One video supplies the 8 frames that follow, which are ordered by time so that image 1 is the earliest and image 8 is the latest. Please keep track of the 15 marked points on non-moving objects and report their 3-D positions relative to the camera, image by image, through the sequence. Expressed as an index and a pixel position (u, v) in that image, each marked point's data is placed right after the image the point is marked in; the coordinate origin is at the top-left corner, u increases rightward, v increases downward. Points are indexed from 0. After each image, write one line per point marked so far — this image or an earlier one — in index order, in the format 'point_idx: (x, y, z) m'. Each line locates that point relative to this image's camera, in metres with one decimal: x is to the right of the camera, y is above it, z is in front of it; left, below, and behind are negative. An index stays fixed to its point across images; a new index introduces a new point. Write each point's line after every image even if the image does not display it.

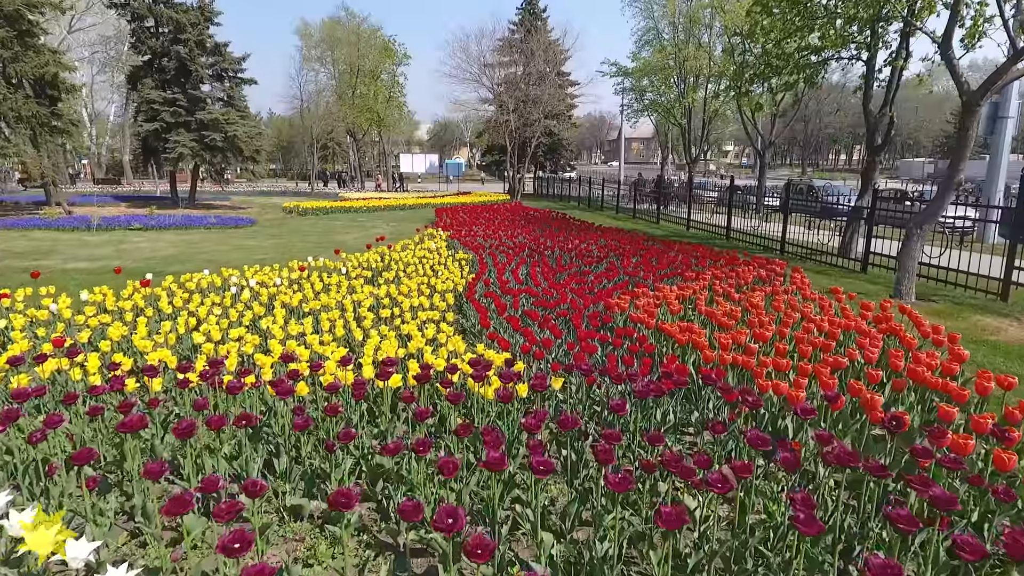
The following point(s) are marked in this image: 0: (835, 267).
0: (+5.5, +0.3, +10.5) m
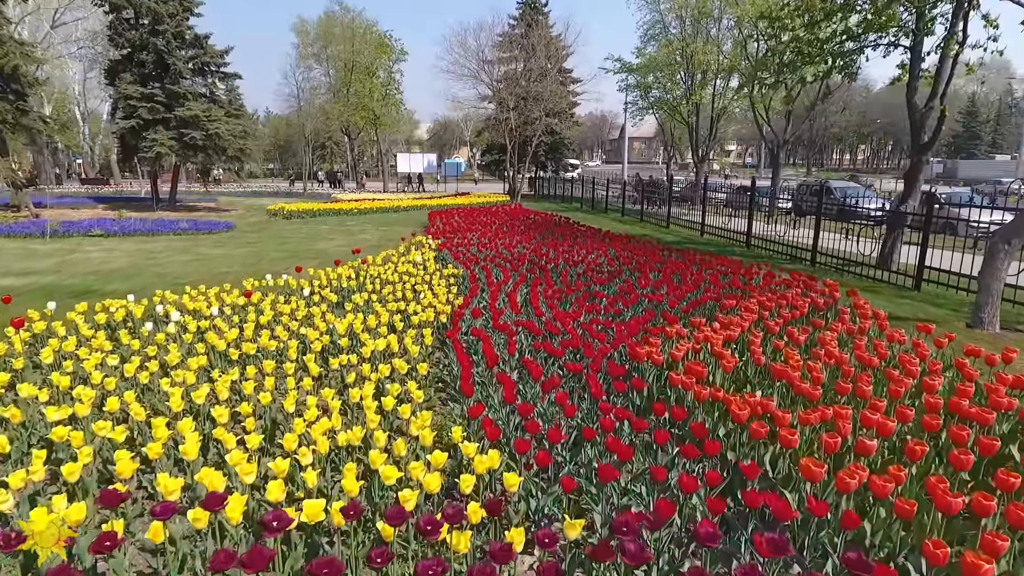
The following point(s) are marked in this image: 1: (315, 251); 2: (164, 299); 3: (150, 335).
0: (+5.4, 0.0, +9.1) m
1: (-3.8, +0.7, +12.0) m
2: (-3.3, -0.1, +5.9) m
3: (-2.8, -0.4, +4.8) m
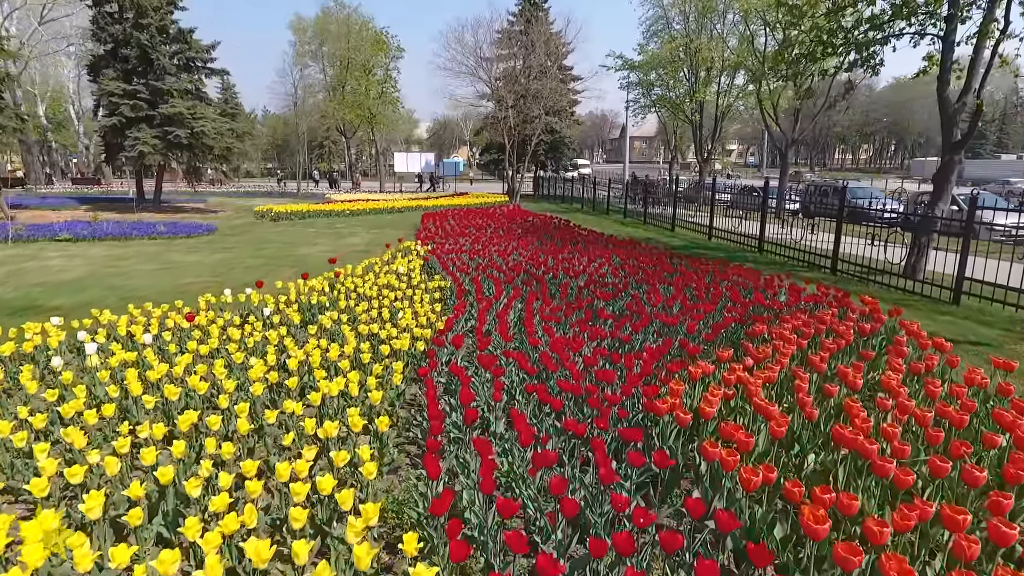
0: (+5.3, -0.1, +8.3) m
1: (-3.9, +0.6, +11.2) m
2: (-3.4, -0.3, +5.1) m
3: (-2.9, -0.5, +4.0) m
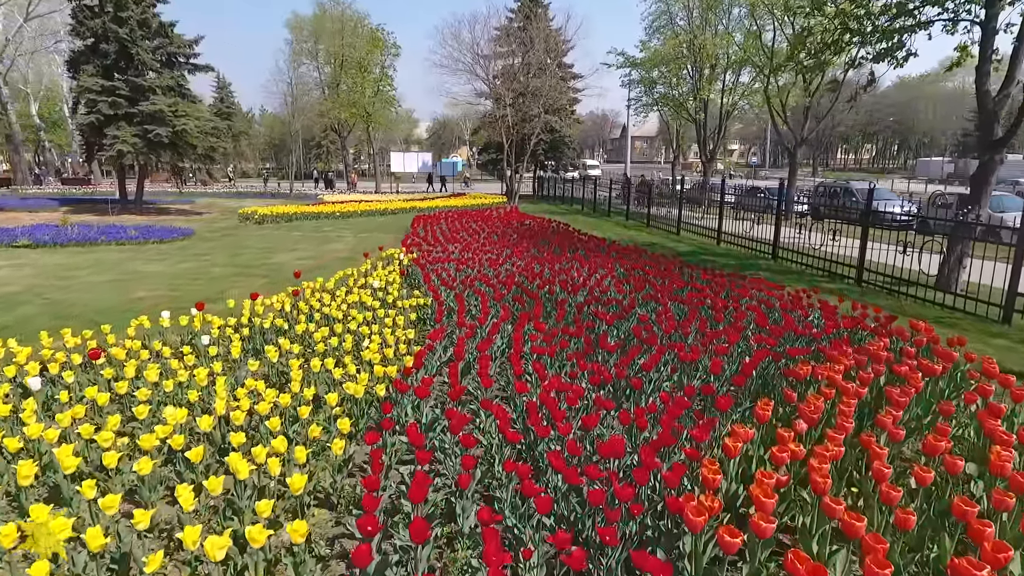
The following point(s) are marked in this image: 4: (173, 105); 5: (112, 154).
0: (+5.2, -0.3, +7.4) m
1: (-4.0, +0.4, +10.2) m
2: (-3.5, -0.5, +4.2) m
3: (-3.0, -0.7, +3.1) m
4: (-10.8, +5.8, +19.6) m
5: (-12.2, +4.1, +18.9) m
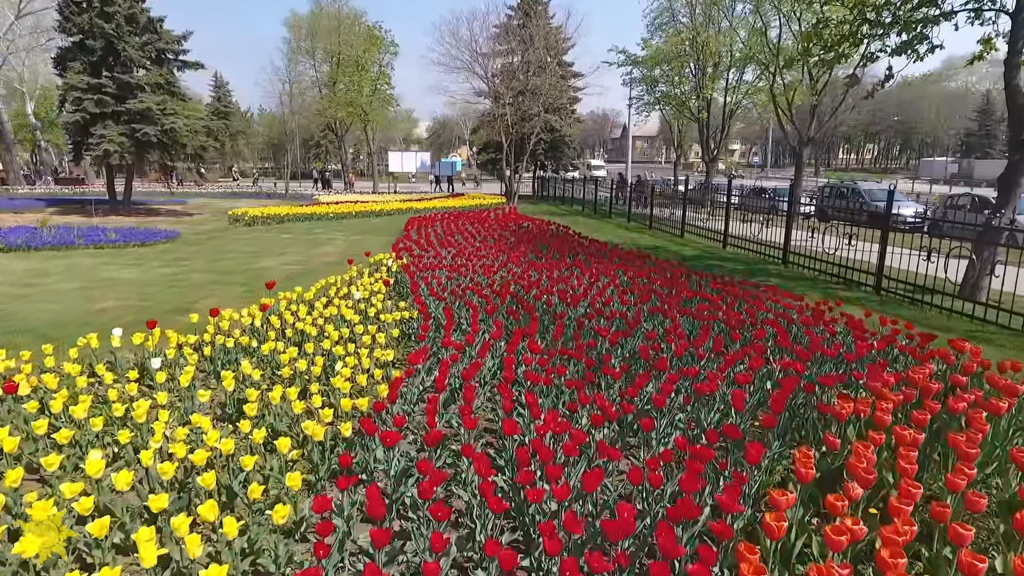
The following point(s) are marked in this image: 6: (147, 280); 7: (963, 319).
0: (+5.2, -0.4, +6.8) m
1: (-4.1, +0.3, +9.7) m
2: (-3.6, -0.6, +3.6) m
3: (-3.1, -0.8, +2.5) m
4: (-10.8, +5.7, +19.1) m
5: (-12.2, +4.0, +18.3) m
6: (-5.1, +0.1, +8.7) m
7: (+5.3, -0.4, +7.3) m
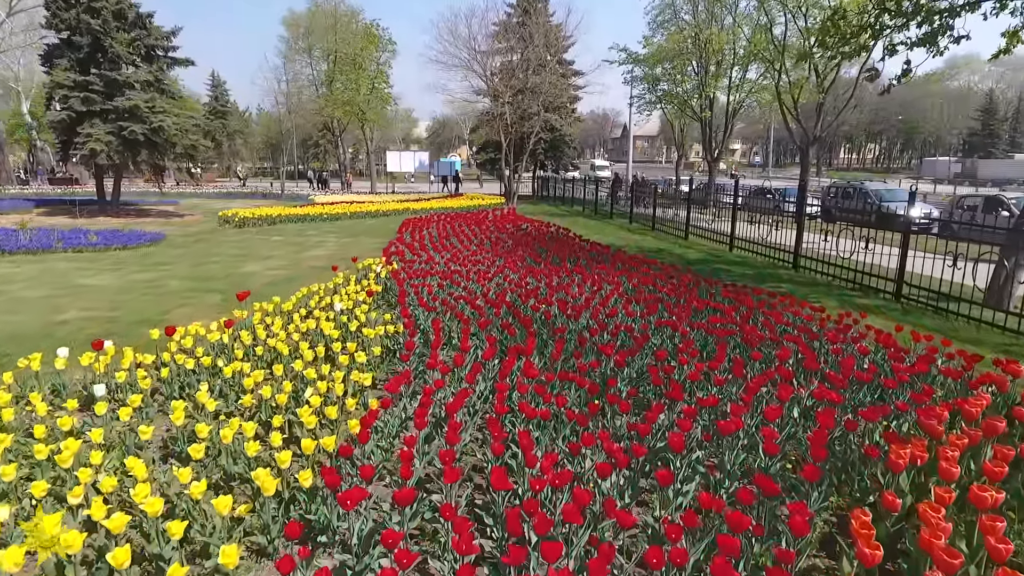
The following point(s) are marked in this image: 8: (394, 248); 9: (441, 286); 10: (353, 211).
0: (+5.1, -0.5, +6.3) m
1: (-4.1, +0.2, +9.2) m
2: (-3.6, -0.7, +3.1) m
3: (-3.1, -0.9, +2.0) m
4: (-10.9, +5.6, +18.6) m
5: (-12.3, +3.9, +17.8) m
6: (-5.2, 0.0, +8.2) m
7: (+5.3, -0.5, +6.8) m
8: (-1.9, +0.6, +9.7) m
9: (-0.8, 0.0, +7.0) m
10: (-5.1, +2.5, +19.8) m
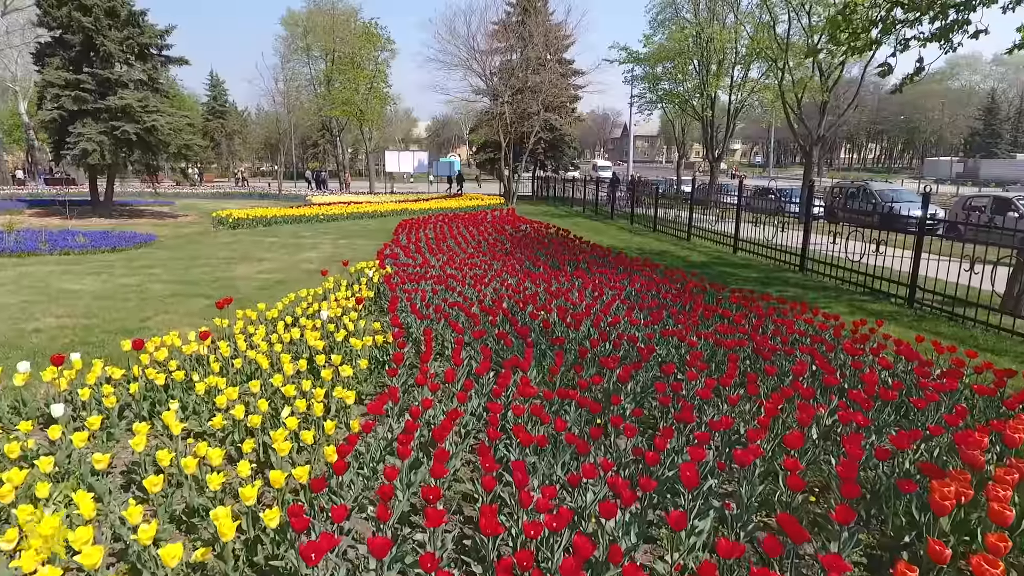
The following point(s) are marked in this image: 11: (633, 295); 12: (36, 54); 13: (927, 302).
0: (+5.1, -0.6, +6.0) m
1: (-4.2, +0.1, +8.9) m
2: (-3.7, -0.7, +2.8) m
3: (-3.1, -1.0, +1.7) m
4: (-10.9, +5.6, +18.3) m
5: (-12.3, +3.8, +17.5) m
6: (-5.2, 0.0, +7.9) m
7: (+5.2, -0.5, +6.5) m
8: (-1.9, +0.5, +9.4) m
9: (-0.9, 0.0, +6.7) m
10: (-5.1, +2.4, +19.5) m
11: (+1.3, -0.1, +6.5) m
12: (-14.6, +7.1, +19.0) m
13: (+5.2, -0.2, +7.7) m
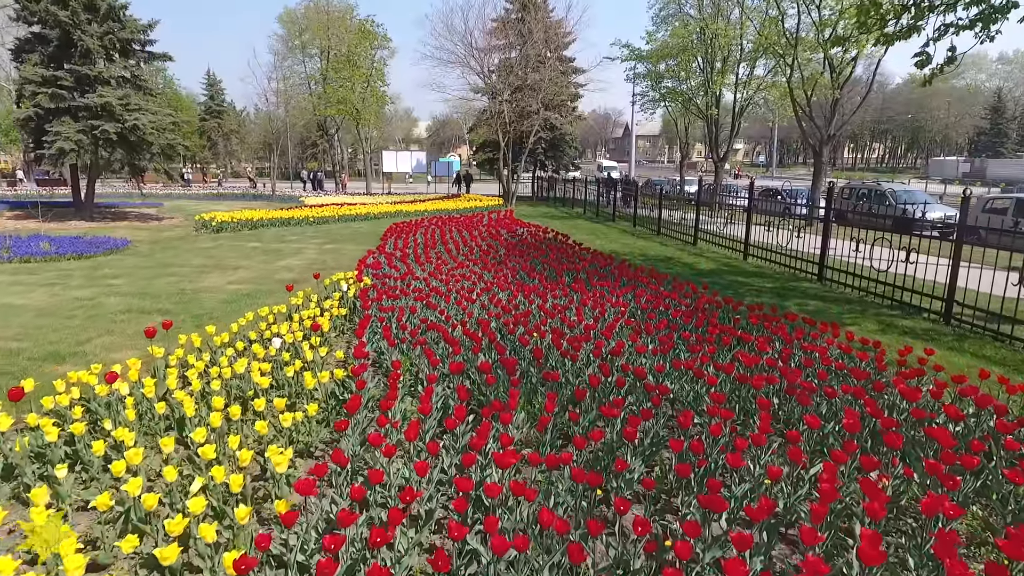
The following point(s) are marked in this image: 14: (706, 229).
0: (+5.0, -0.8, +5.2) m
1: (-4.3, -0.1, +8.1) m
2: (-3.8, -0.9, +2.0) m
3: (-3.3, -1.2, +0.9) m
4: (-11.0, +5.4, +17.5) m
5: (-12.4, +3.6, +16.7) m
6: (-5.3, -0.2, +7.1) m
7: (+5.1, -0.7, +5.7) m
8: (-2.0, +0.4, +8.6) m
9: (-1.0, -0.2, +6.0) m
10: (-5.2, +2.2, +18.7) m
11: (+1.2, -0.2, +5.7) m
12: (-14.7, +7.0, +18.2) m
13: (+5.1, -0.3, +6.9) m
14: (+4.3, +1.3, +13.6) m
